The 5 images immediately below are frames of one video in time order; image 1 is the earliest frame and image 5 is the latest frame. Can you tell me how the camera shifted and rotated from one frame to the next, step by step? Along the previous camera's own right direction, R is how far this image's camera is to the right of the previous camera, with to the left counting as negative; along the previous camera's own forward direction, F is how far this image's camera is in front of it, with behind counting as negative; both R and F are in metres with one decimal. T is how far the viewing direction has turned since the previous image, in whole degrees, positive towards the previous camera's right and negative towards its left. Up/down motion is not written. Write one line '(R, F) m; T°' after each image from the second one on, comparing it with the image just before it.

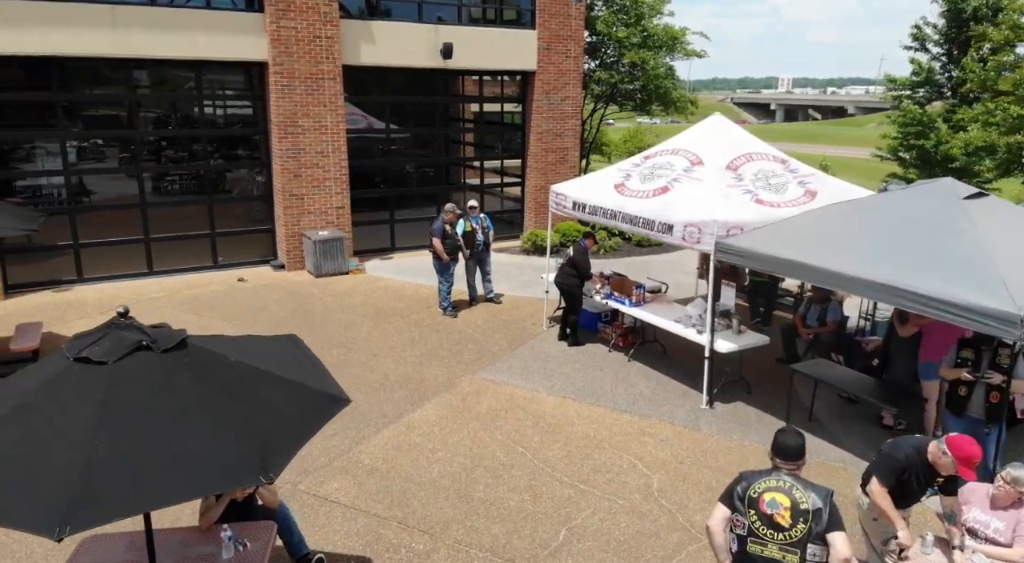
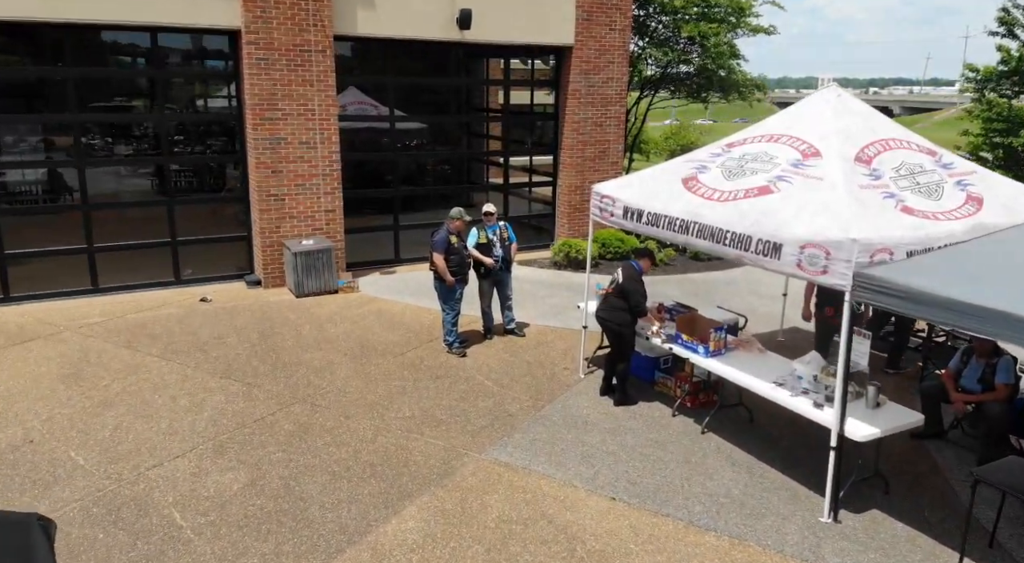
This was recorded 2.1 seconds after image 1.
(0.0, +2.5) m; -3°
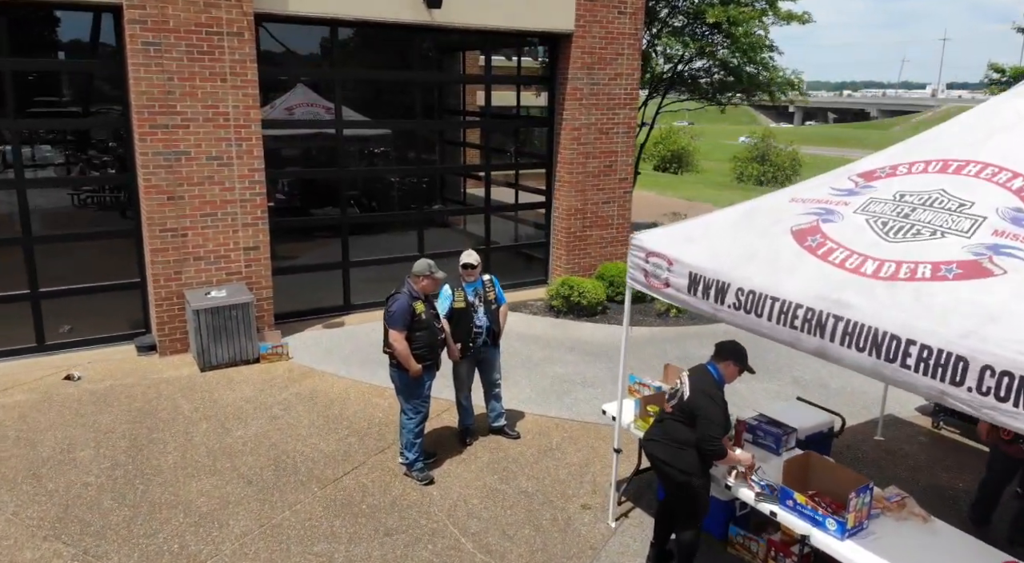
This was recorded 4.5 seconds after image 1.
(-0.1, +2.6) m; +2°
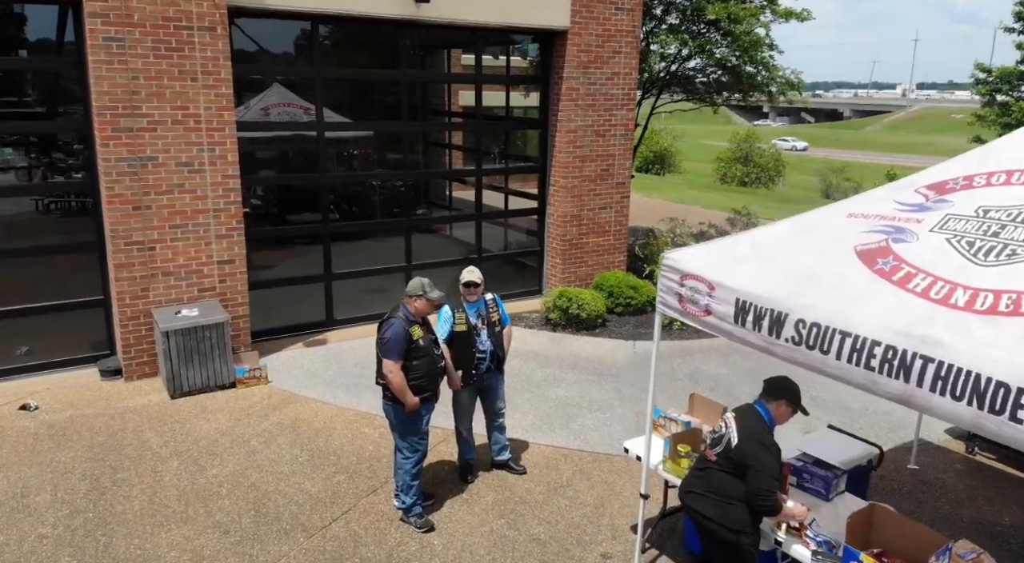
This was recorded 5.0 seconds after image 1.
(-0.2, +0.5) m; +2°
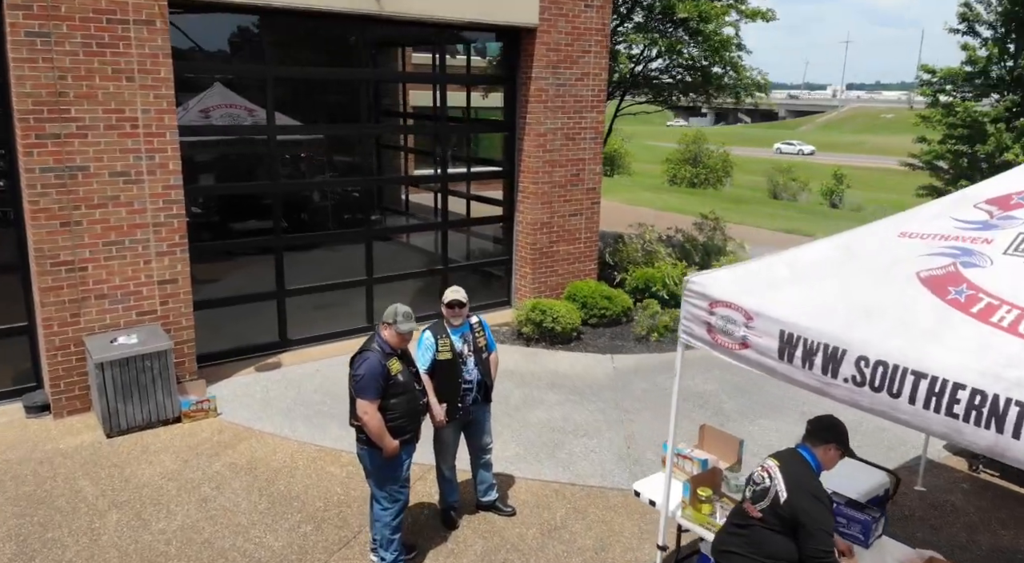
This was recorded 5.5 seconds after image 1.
(-0.3, +0.5) m; +4°
